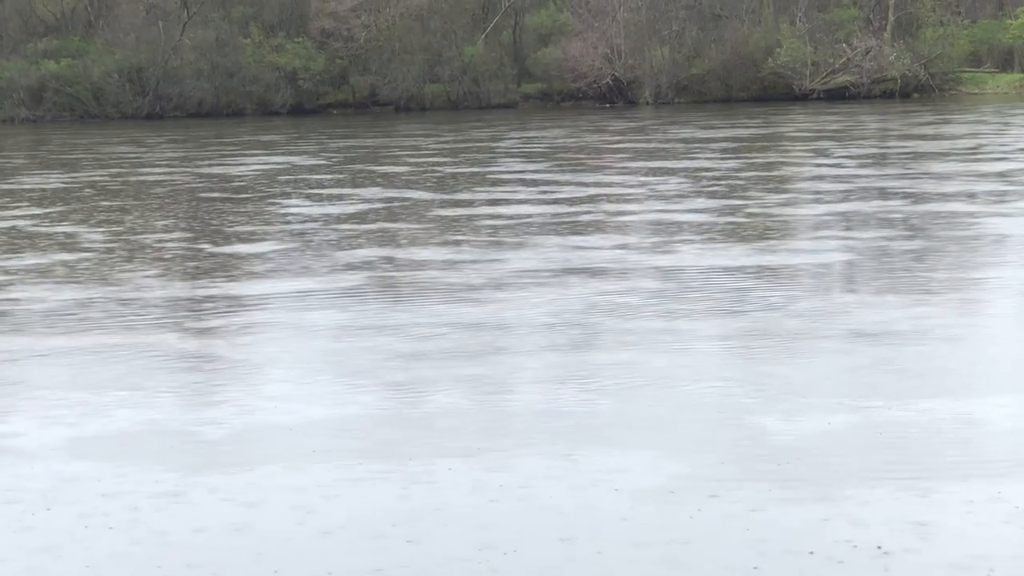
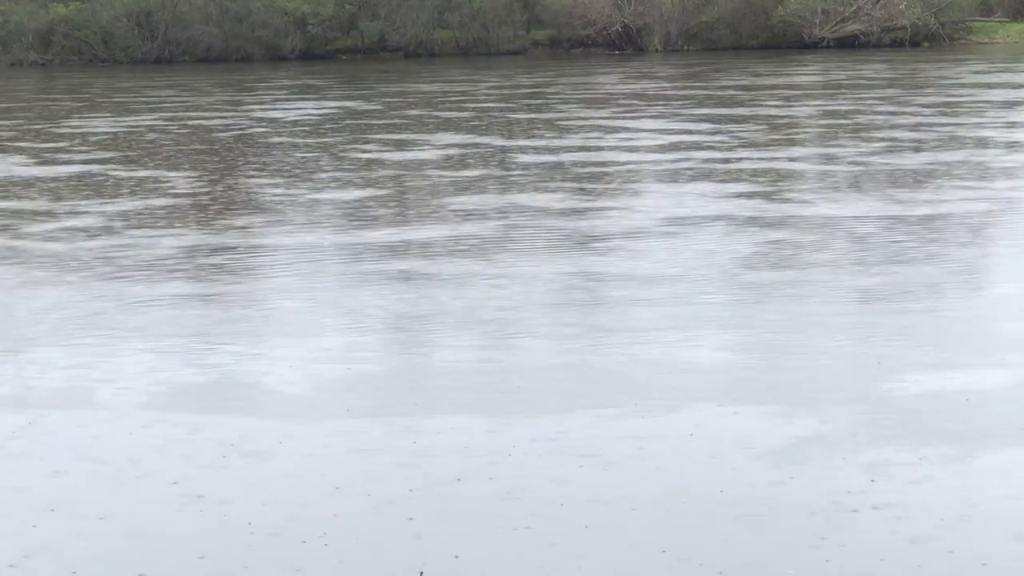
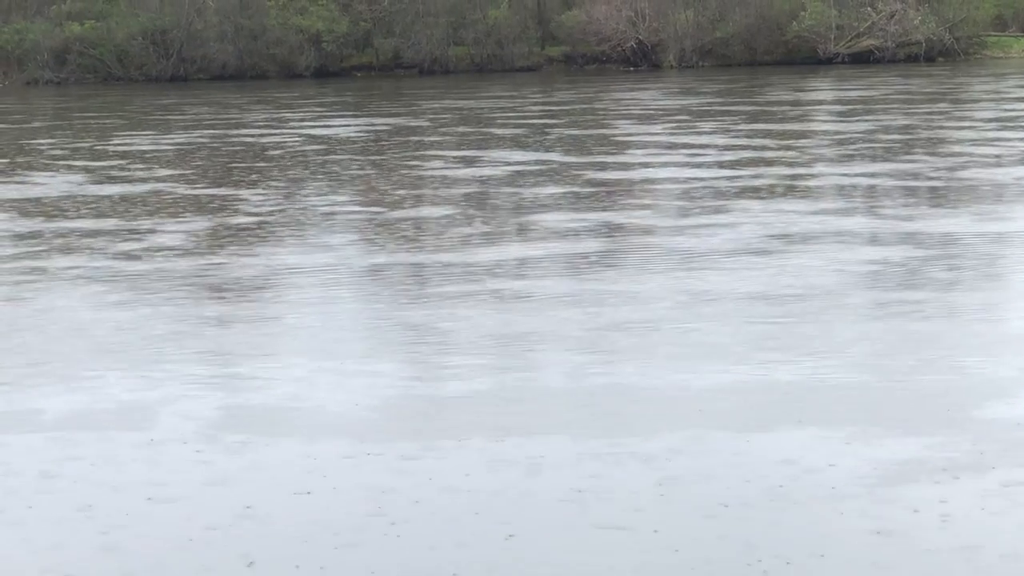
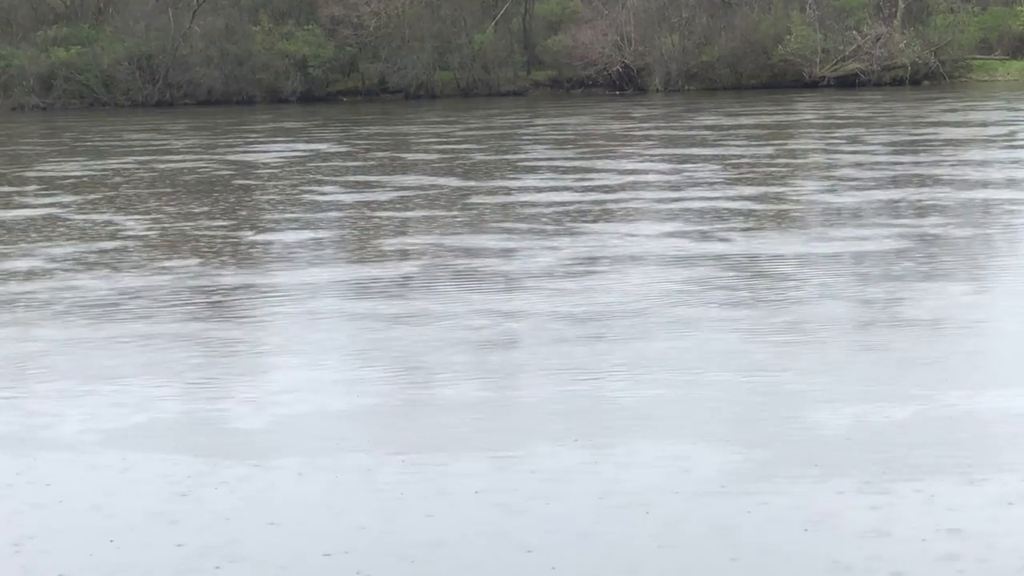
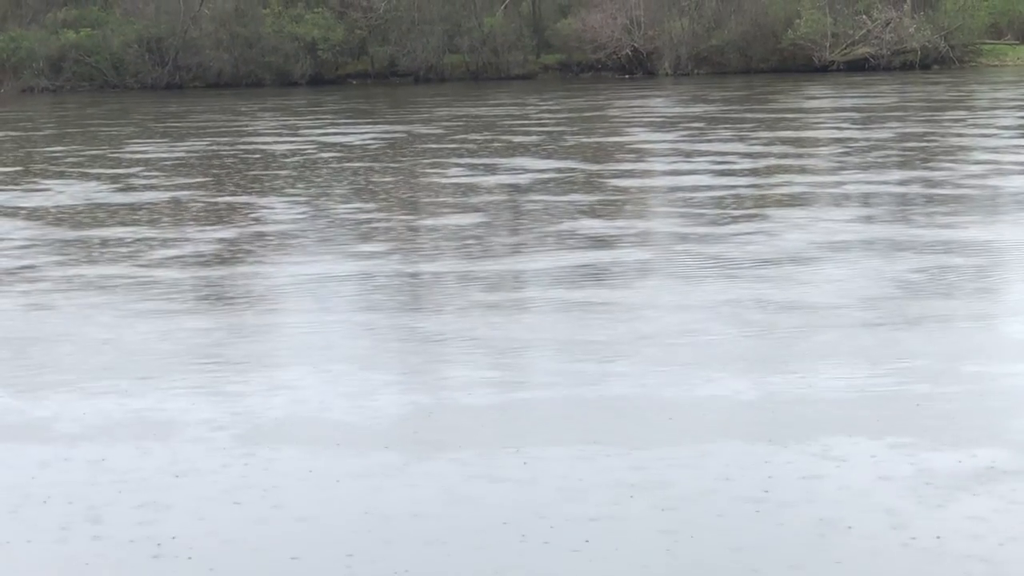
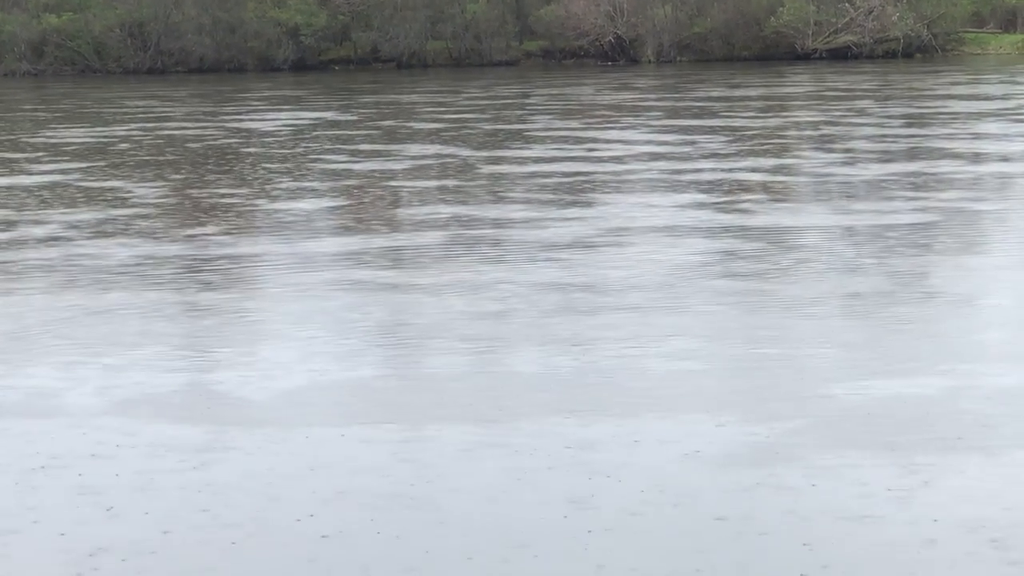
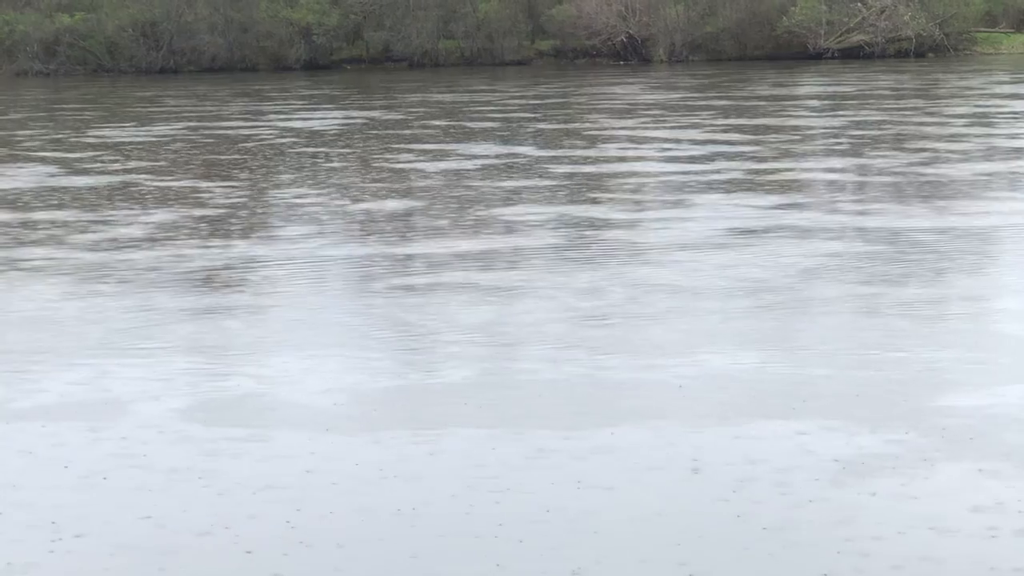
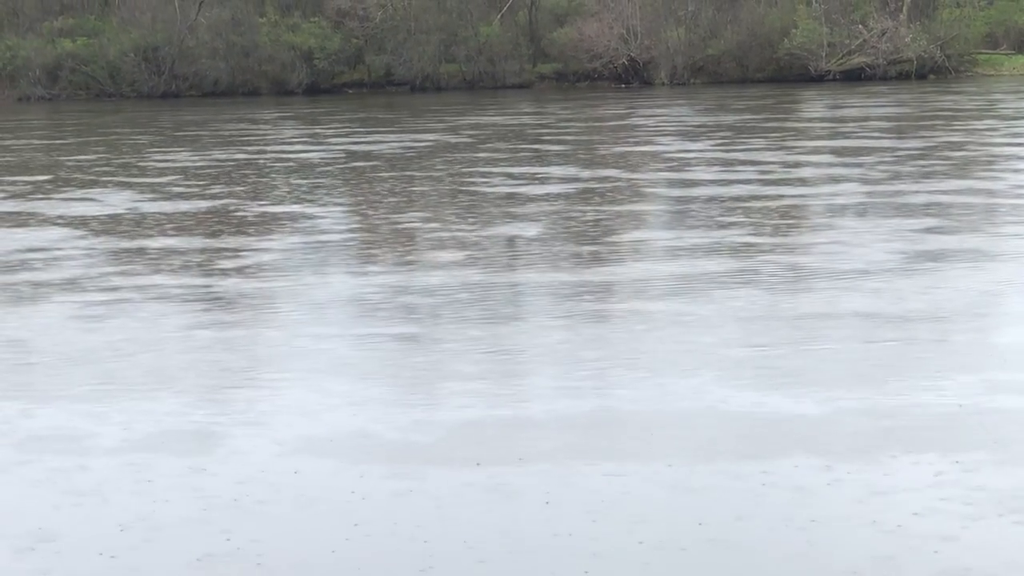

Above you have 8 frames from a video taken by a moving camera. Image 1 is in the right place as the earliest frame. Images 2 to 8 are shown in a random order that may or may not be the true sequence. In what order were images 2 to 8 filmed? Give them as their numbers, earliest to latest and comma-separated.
4, 6, 2, 7, 3, 5, 8
